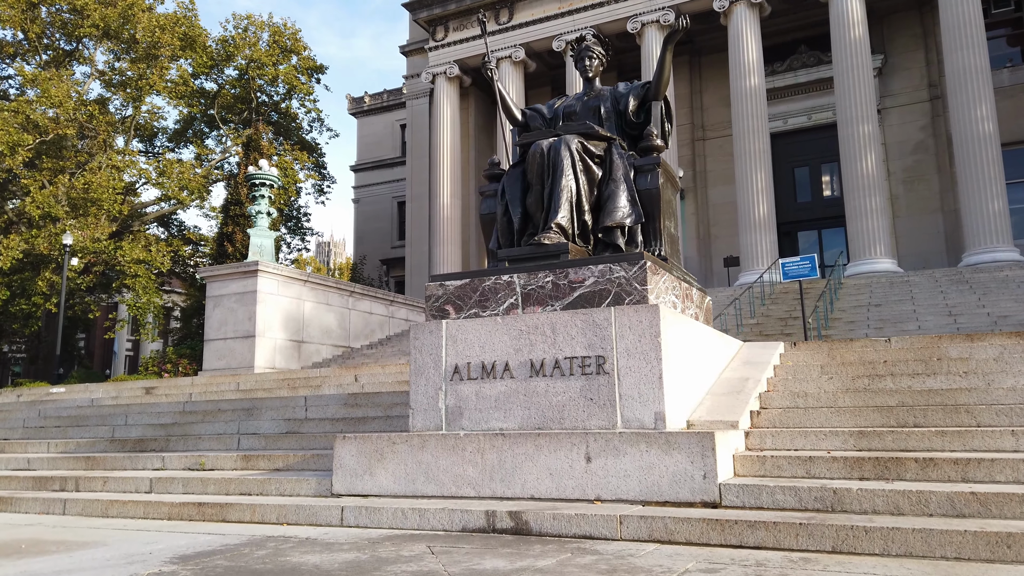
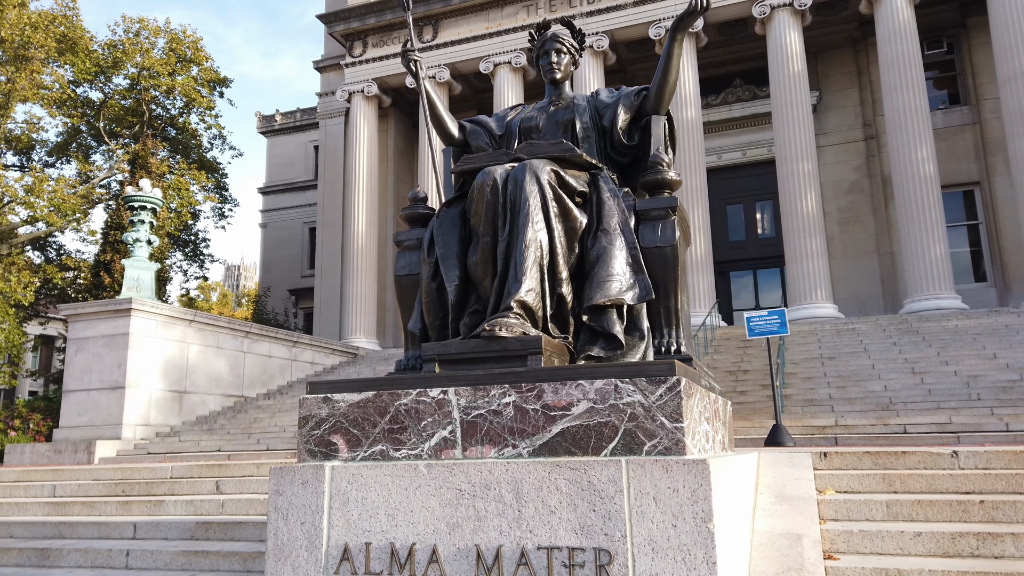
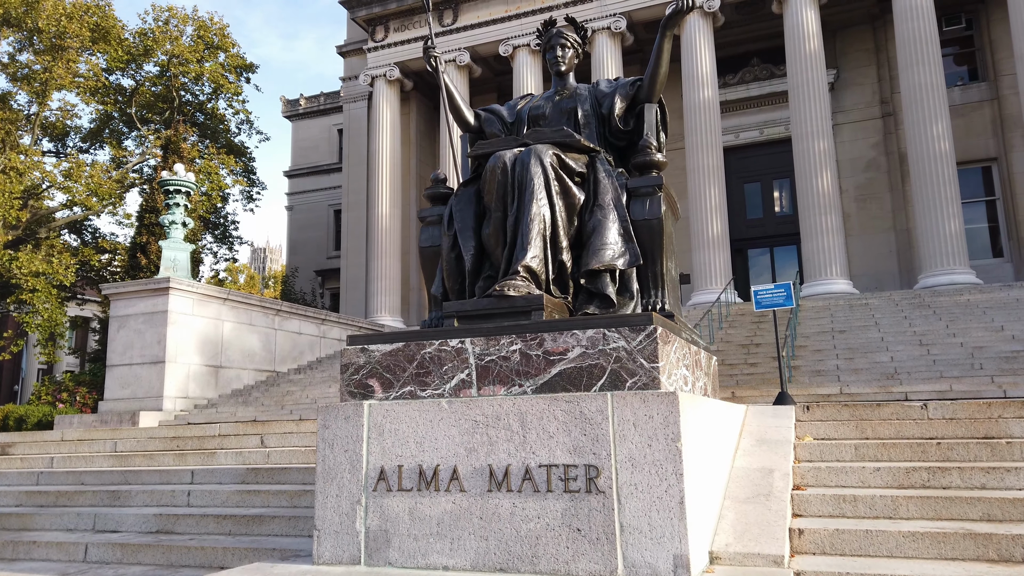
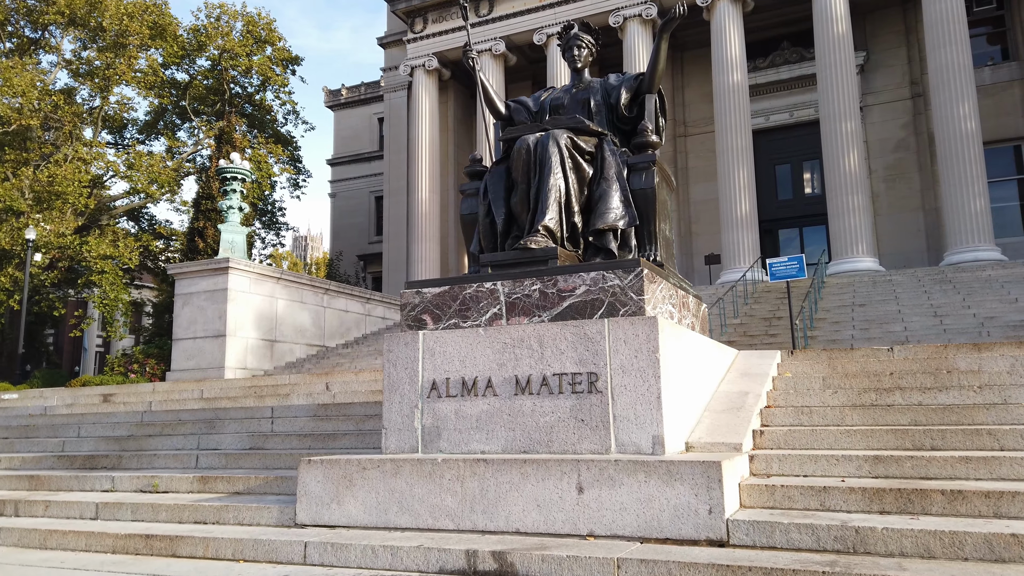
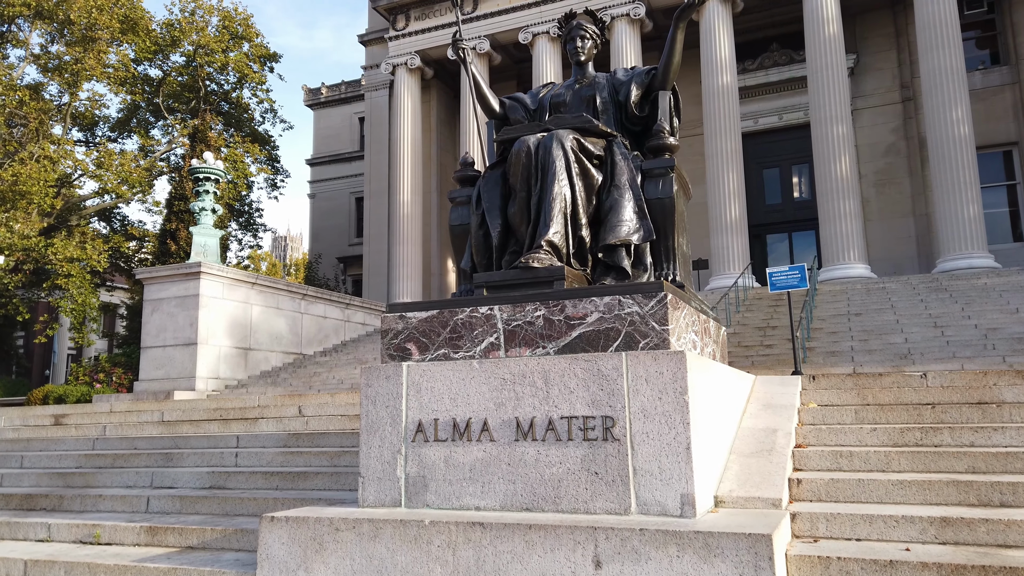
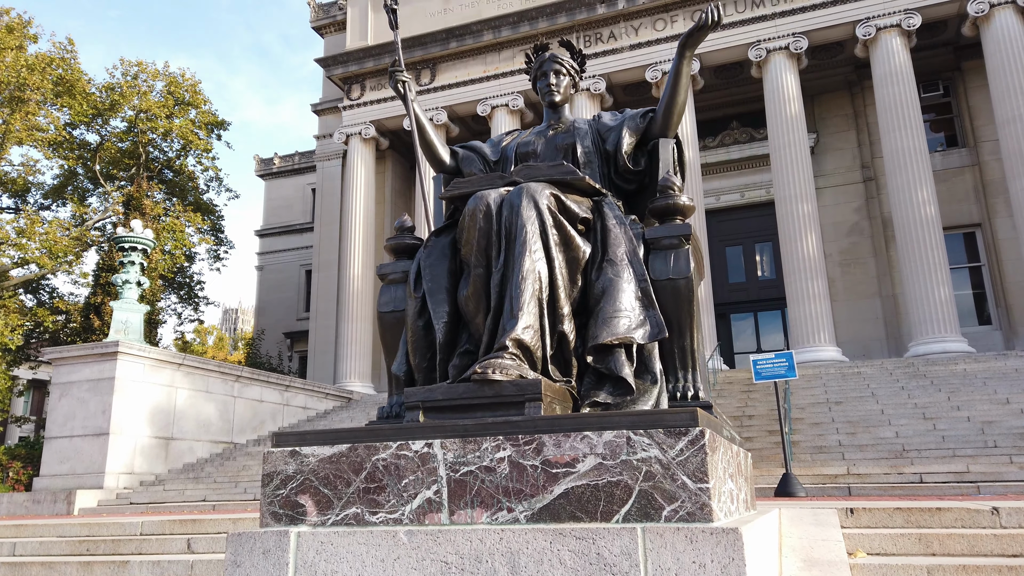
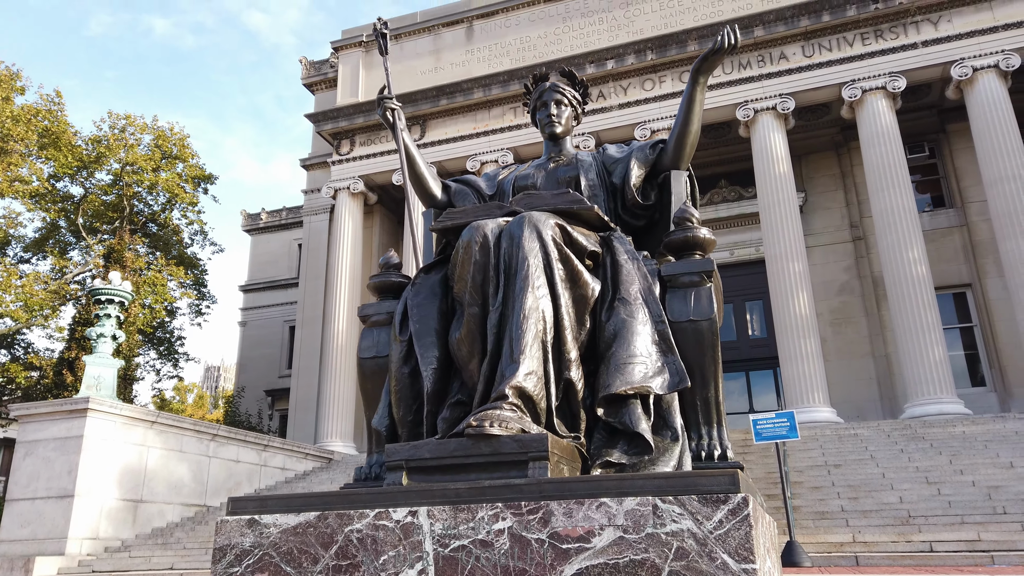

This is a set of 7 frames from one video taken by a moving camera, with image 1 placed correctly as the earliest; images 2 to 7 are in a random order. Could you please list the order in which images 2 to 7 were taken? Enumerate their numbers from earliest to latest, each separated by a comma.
4, 5, 3, 2, 6, 7
